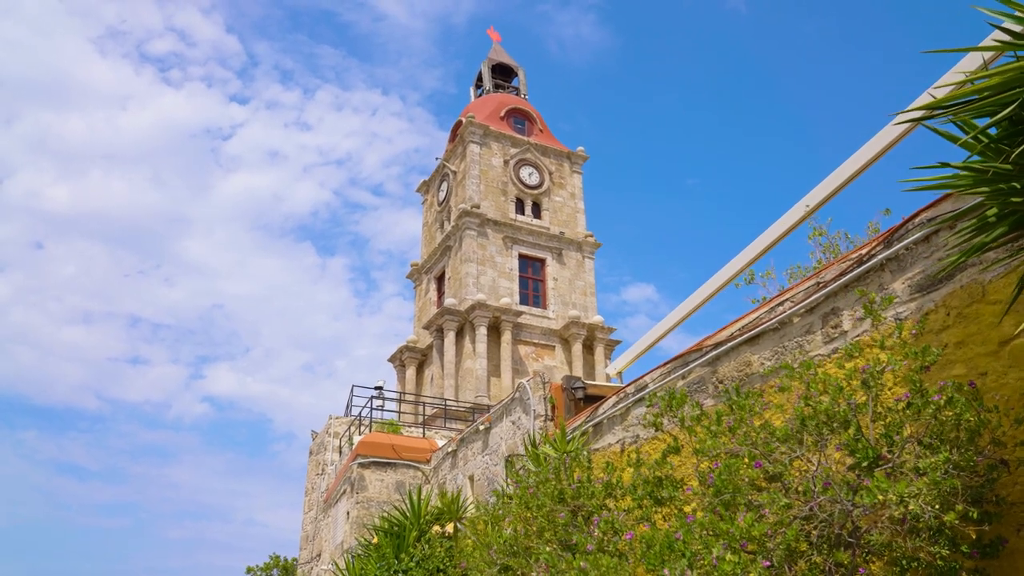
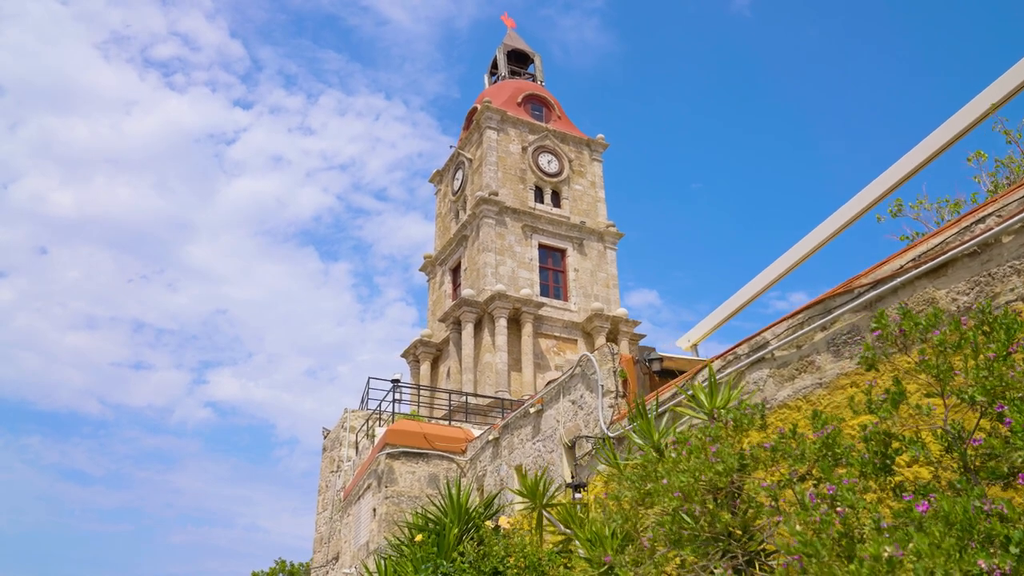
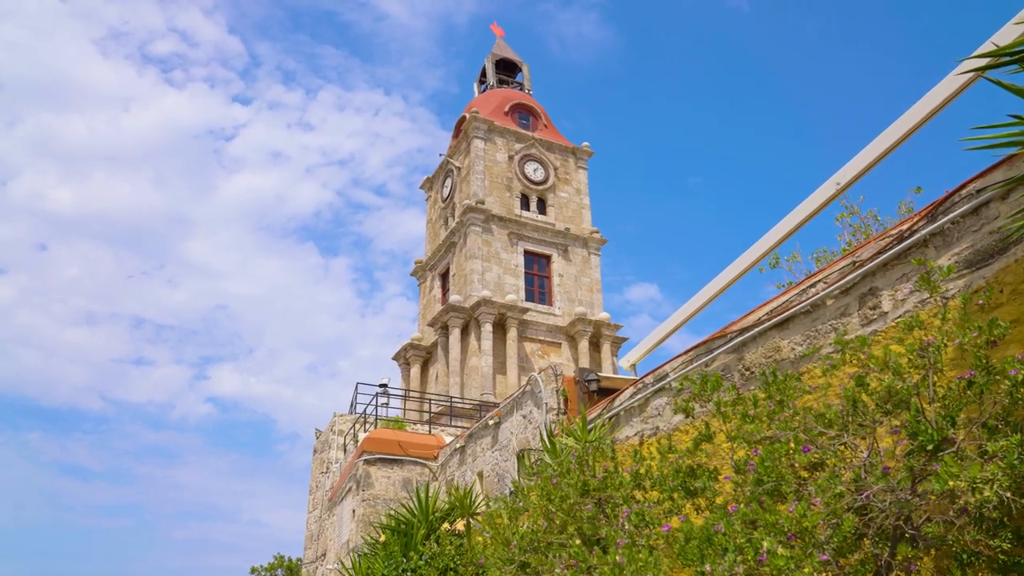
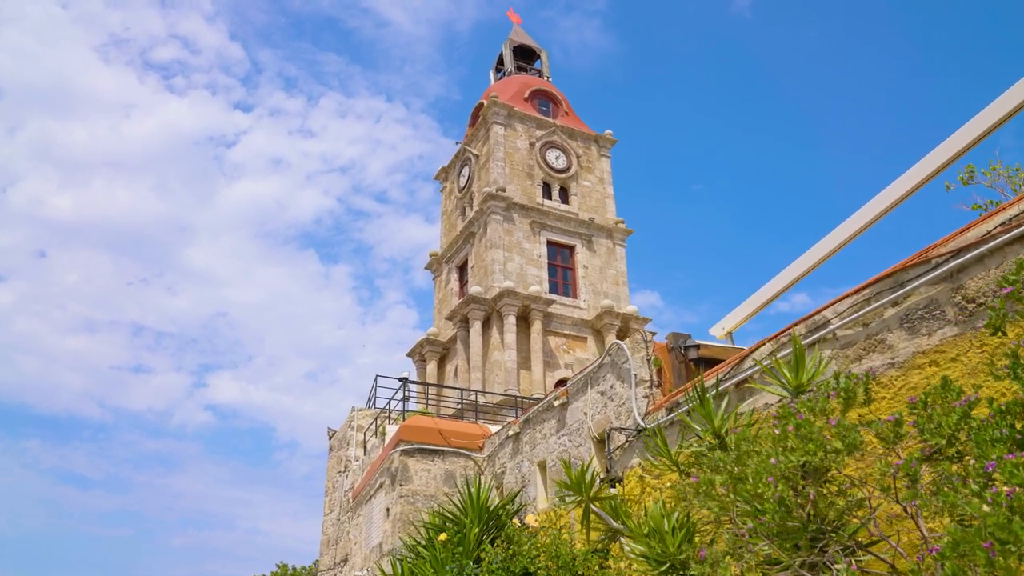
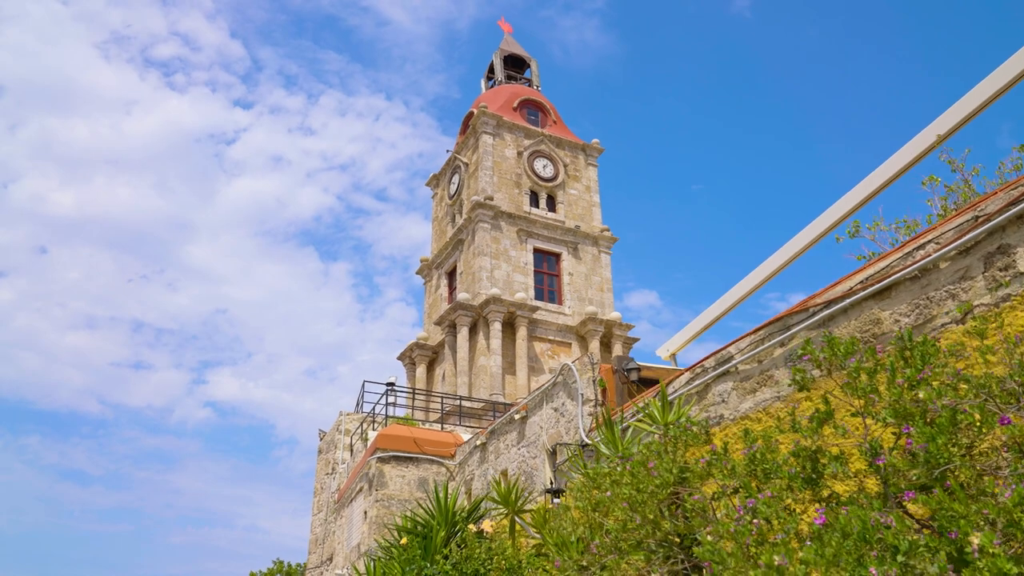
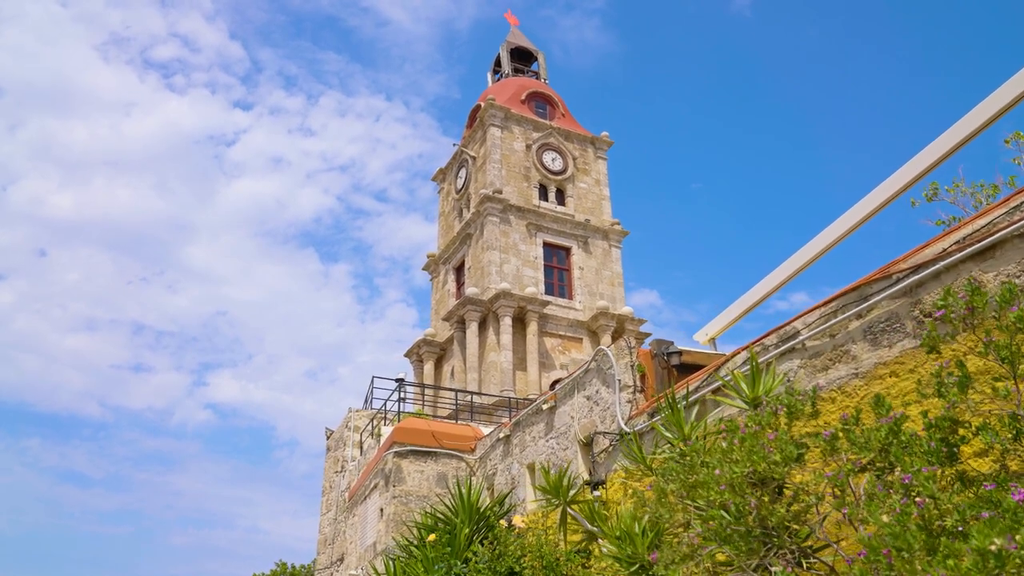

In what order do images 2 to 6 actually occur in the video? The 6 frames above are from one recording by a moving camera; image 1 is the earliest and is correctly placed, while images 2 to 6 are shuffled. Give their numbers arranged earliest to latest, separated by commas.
3, 5, 2, 6, 4
